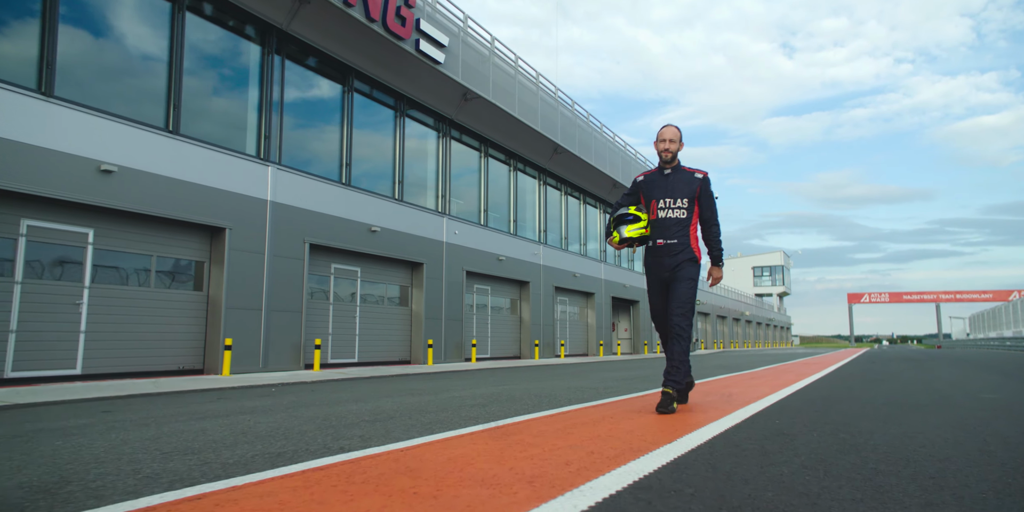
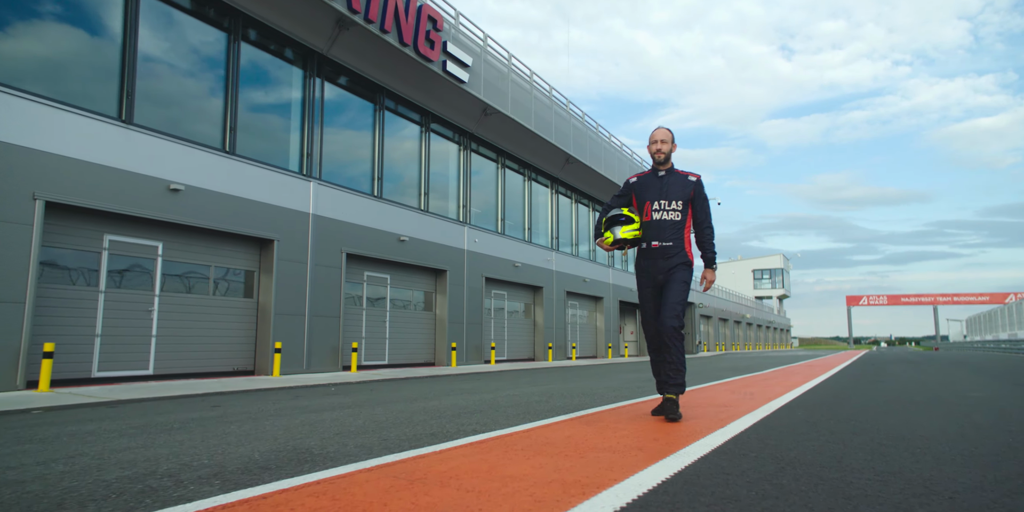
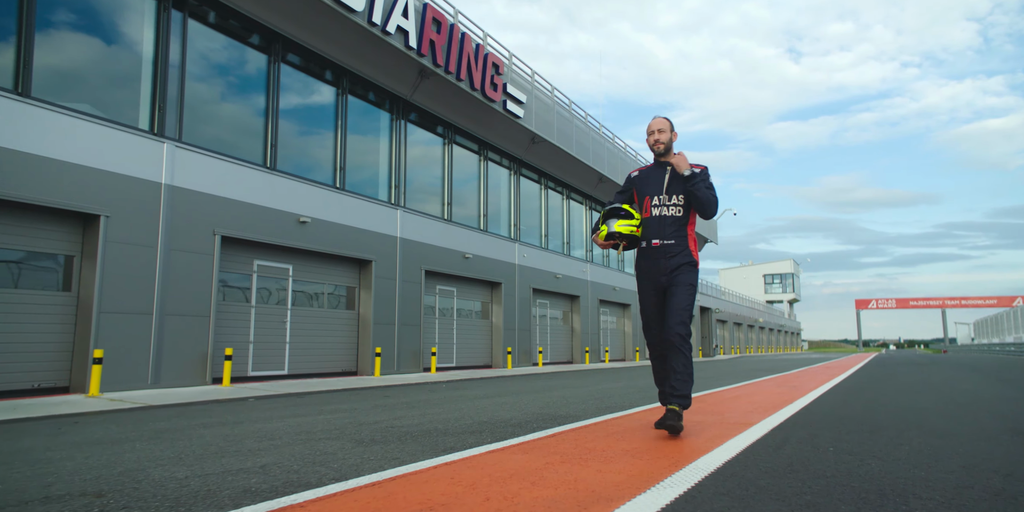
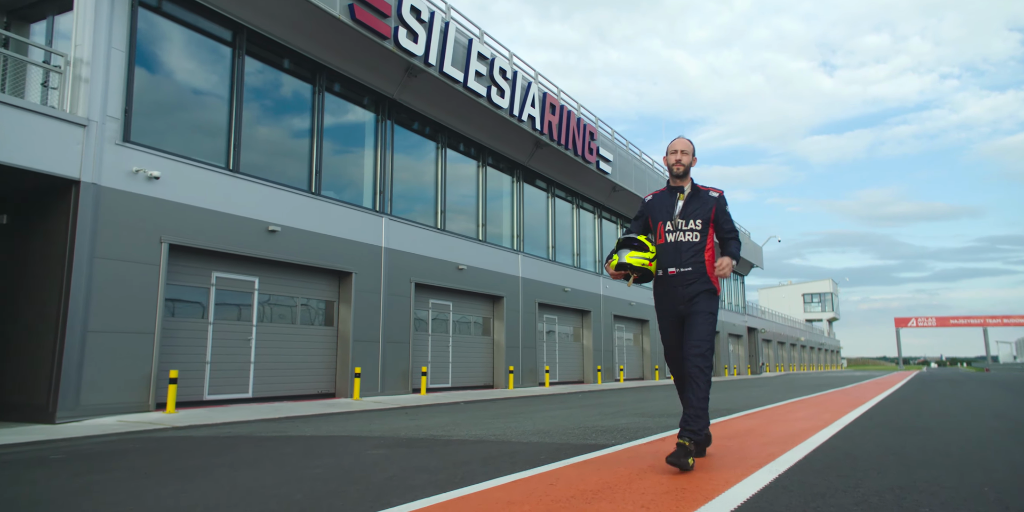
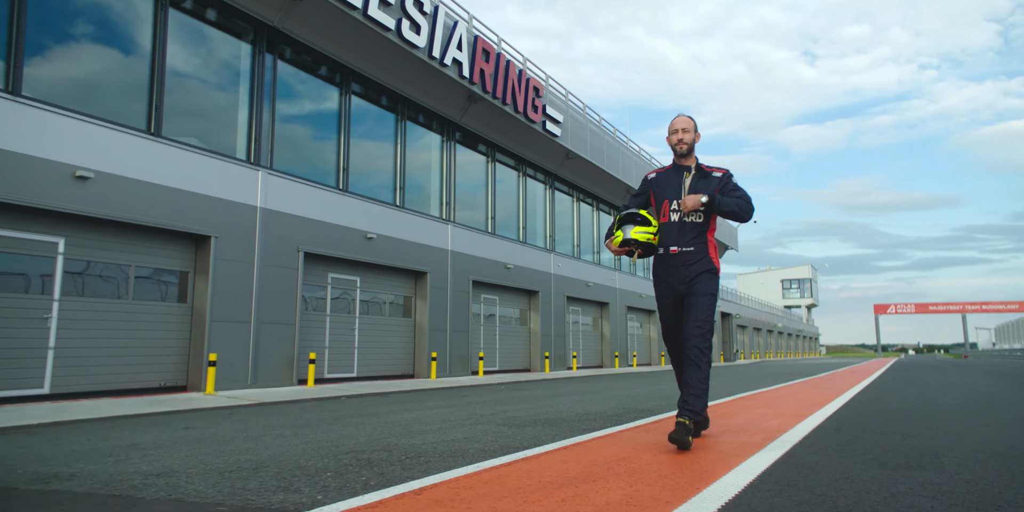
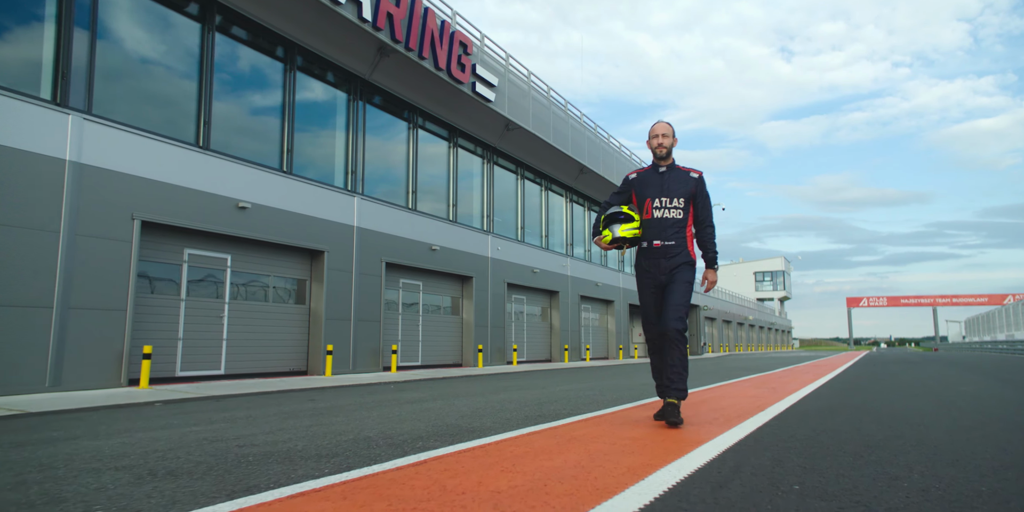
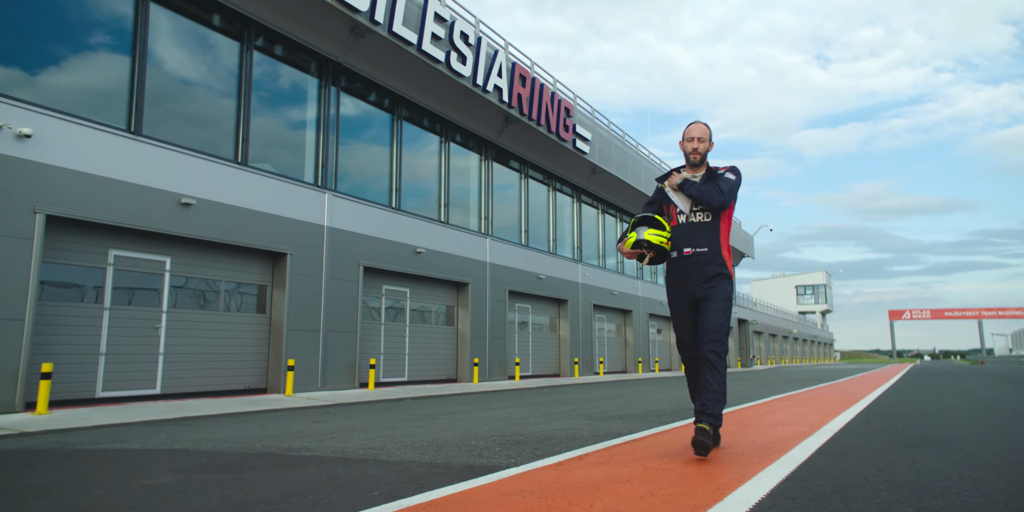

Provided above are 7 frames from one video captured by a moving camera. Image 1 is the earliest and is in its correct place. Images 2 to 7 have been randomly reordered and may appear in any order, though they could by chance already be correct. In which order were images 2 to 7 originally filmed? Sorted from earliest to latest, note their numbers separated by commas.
2, 6, 3, 5, 7, 4
